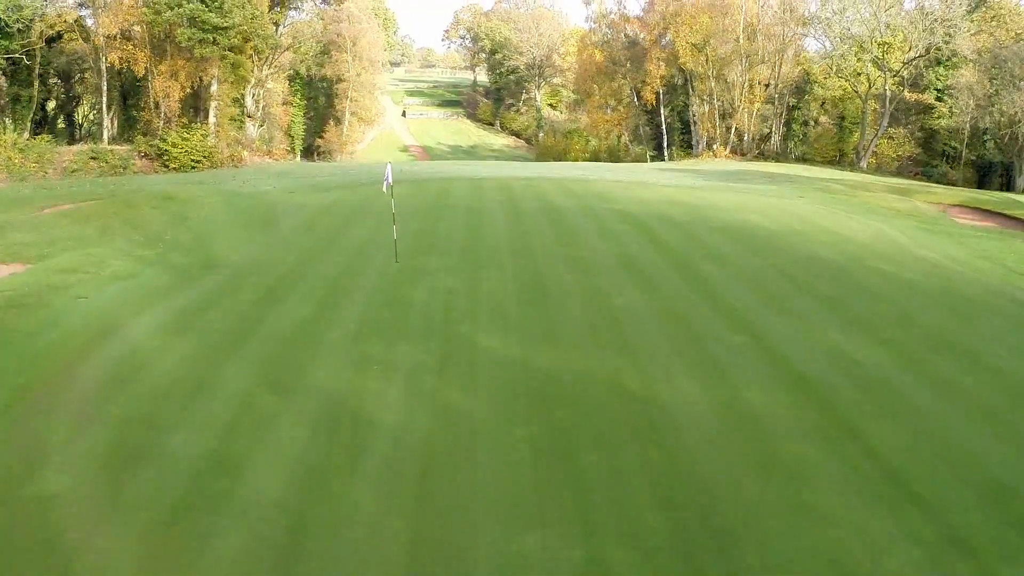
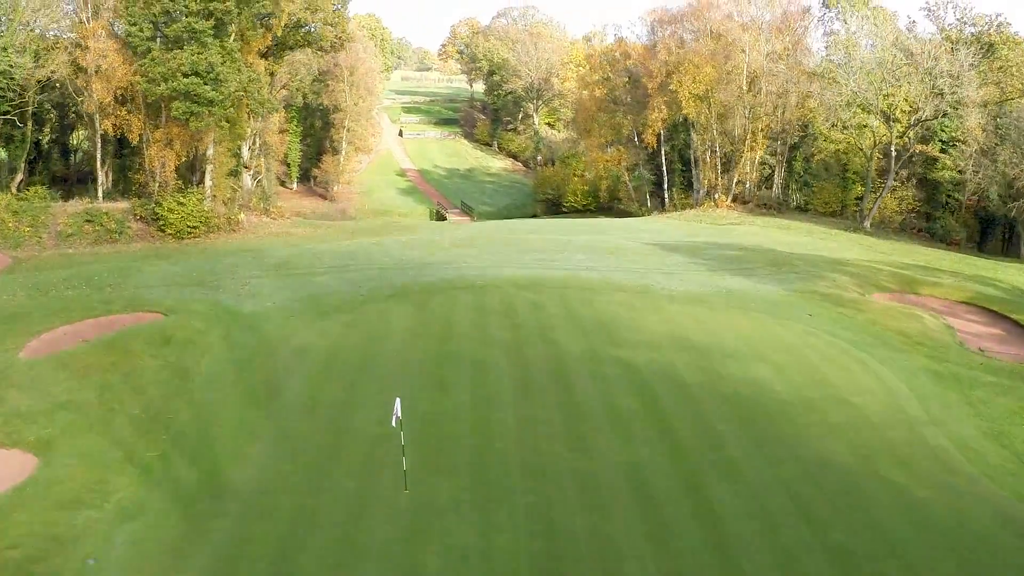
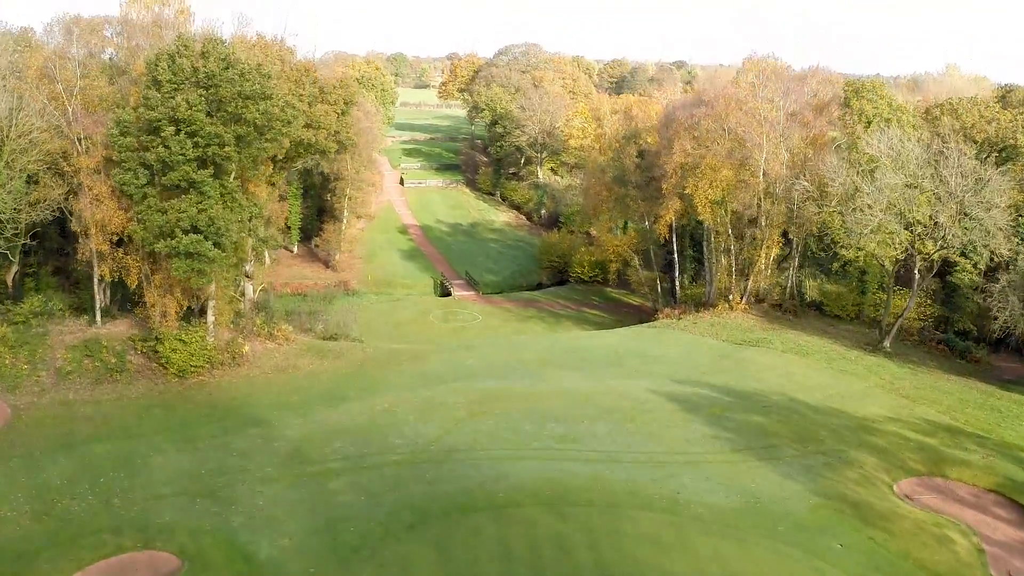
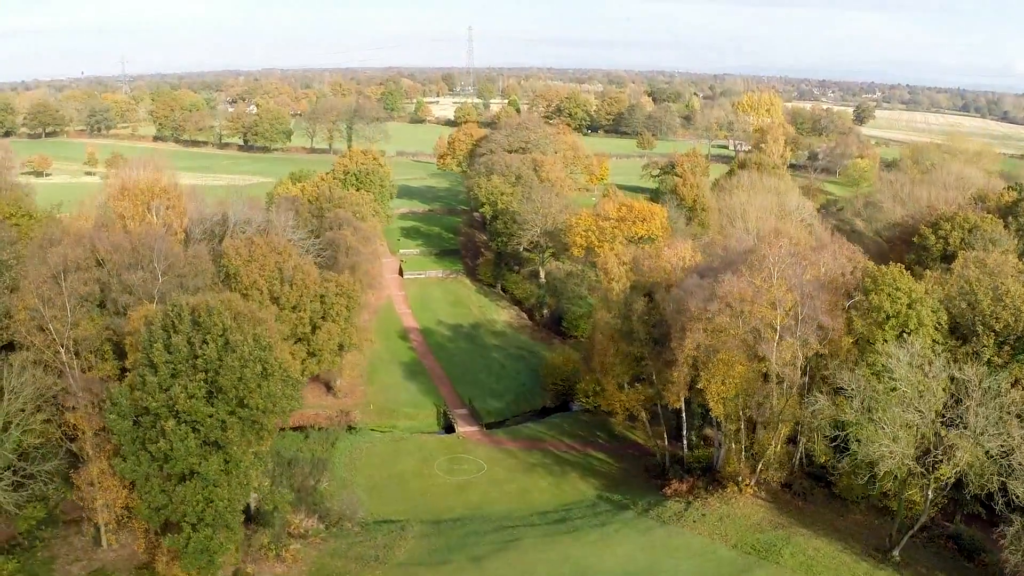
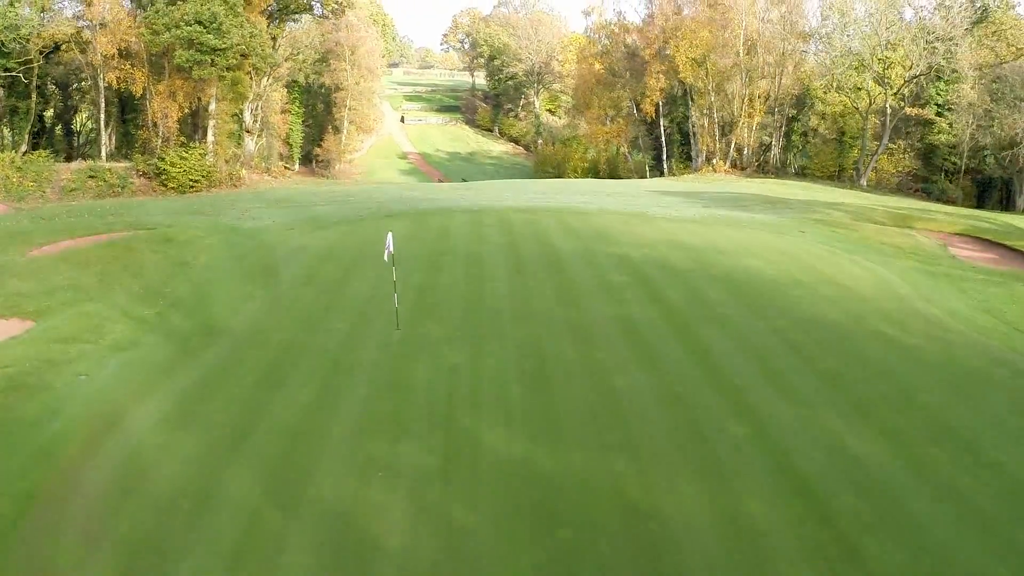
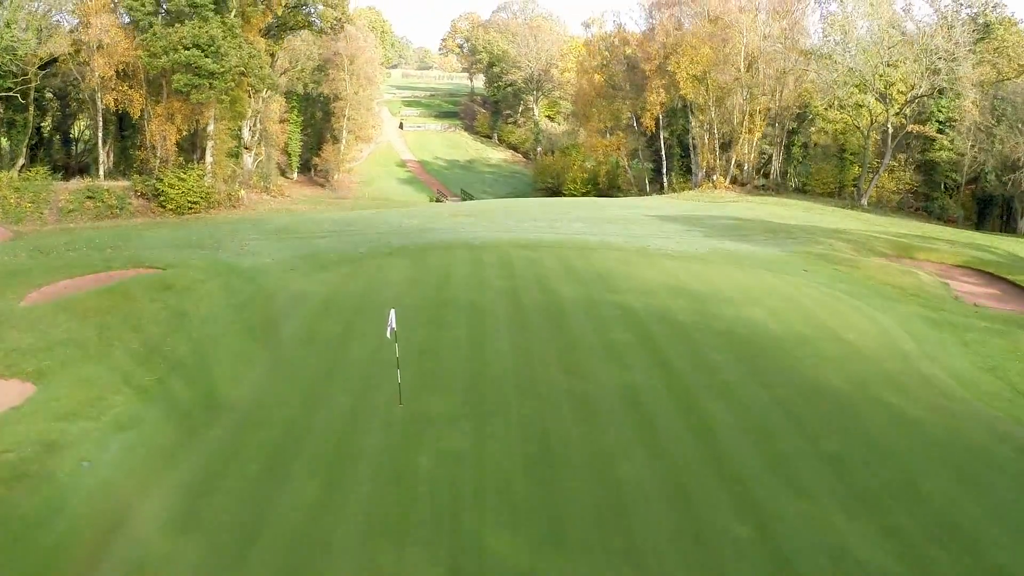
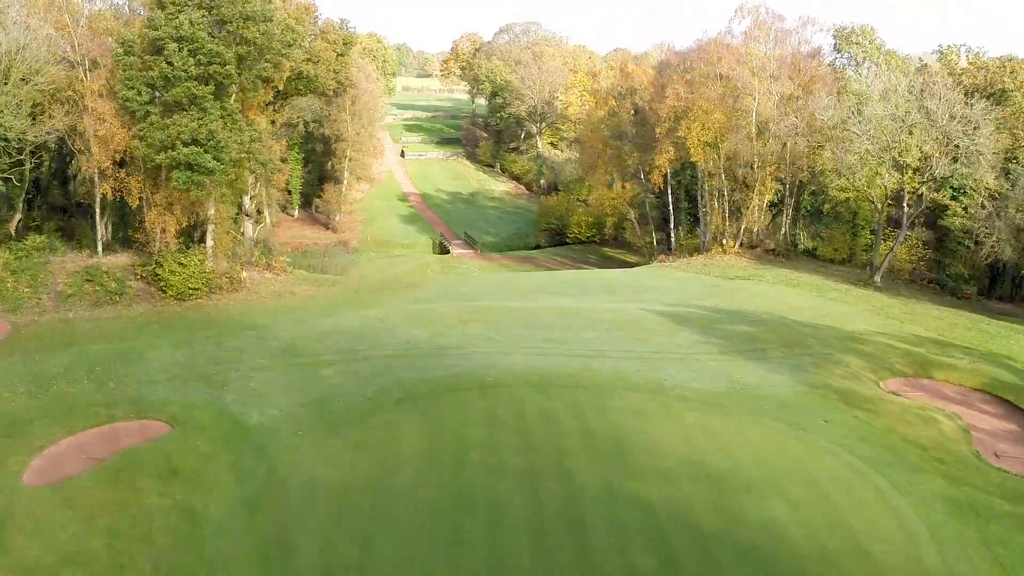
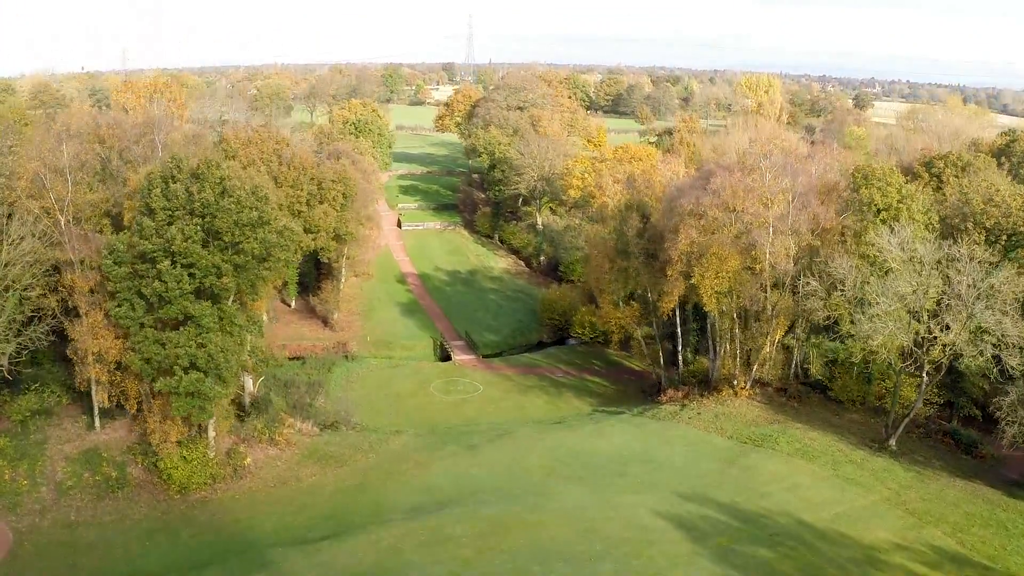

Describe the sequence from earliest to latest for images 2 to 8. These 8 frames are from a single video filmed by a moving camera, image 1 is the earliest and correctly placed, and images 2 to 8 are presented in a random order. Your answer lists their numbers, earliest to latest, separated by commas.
5, 6, 2, 7, 3, 8, 4
